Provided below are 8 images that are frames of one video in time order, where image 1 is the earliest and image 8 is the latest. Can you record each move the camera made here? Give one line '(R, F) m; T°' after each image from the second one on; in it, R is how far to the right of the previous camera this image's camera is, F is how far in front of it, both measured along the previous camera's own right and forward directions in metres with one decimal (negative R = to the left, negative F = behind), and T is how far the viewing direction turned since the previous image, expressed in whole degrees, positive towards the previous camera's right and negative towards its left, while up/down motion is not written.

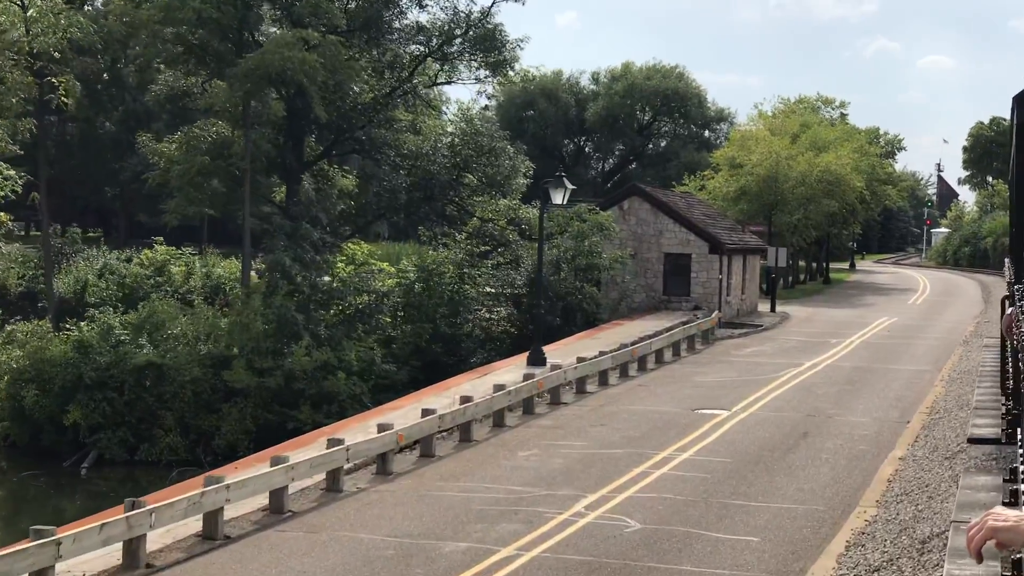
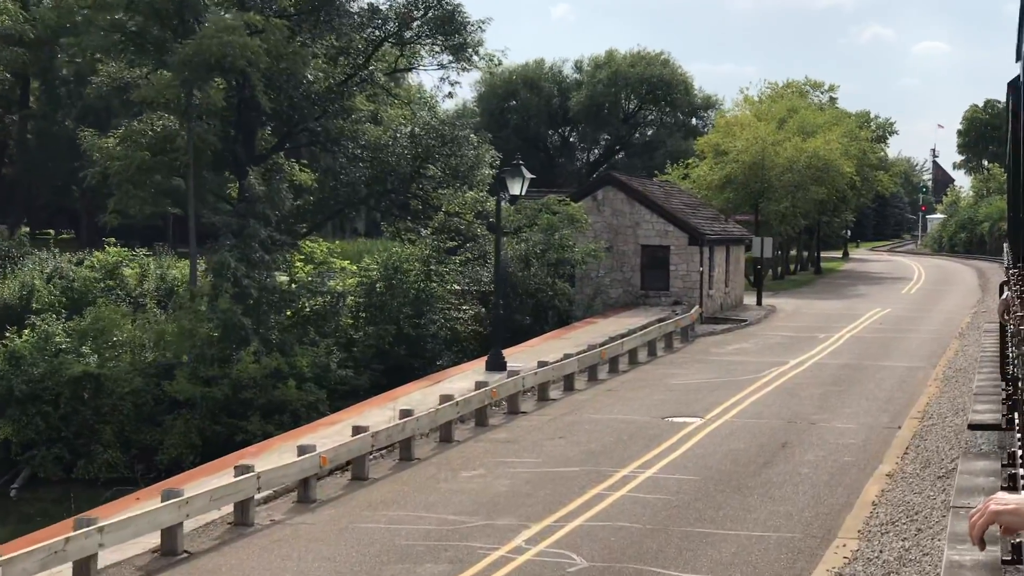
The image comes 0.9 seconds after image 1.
(+0.4, +1.6) m; 0°
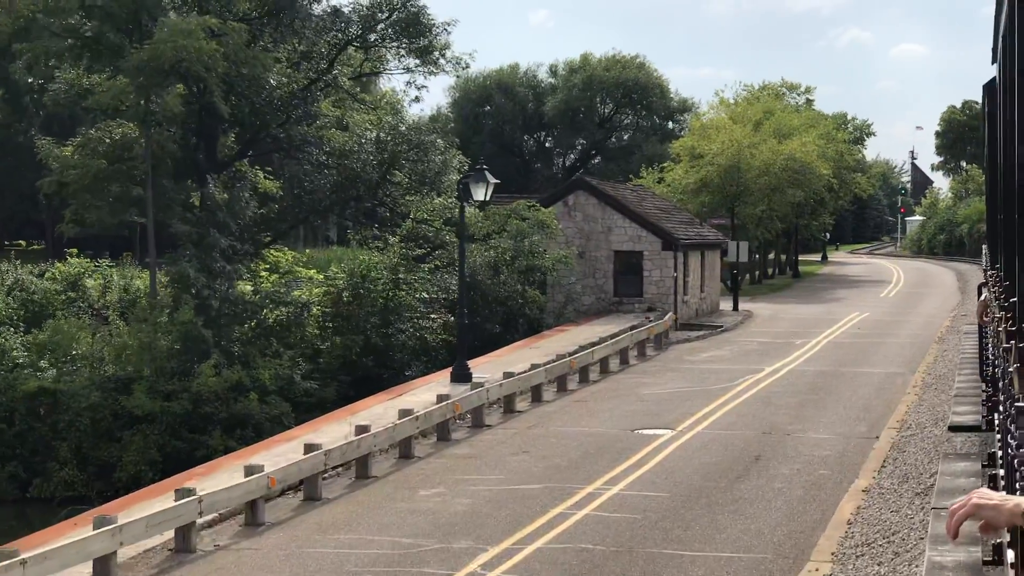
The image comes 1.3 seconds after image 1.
(+0.2, +0.6) m; +1°
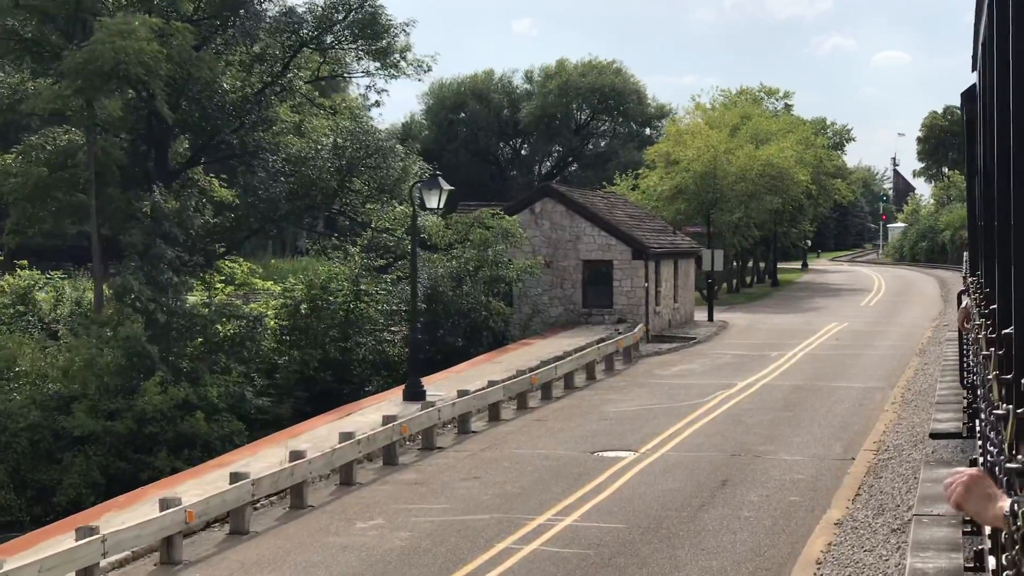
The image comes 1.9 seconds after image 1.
(+0.3, +1.0) m; 0°
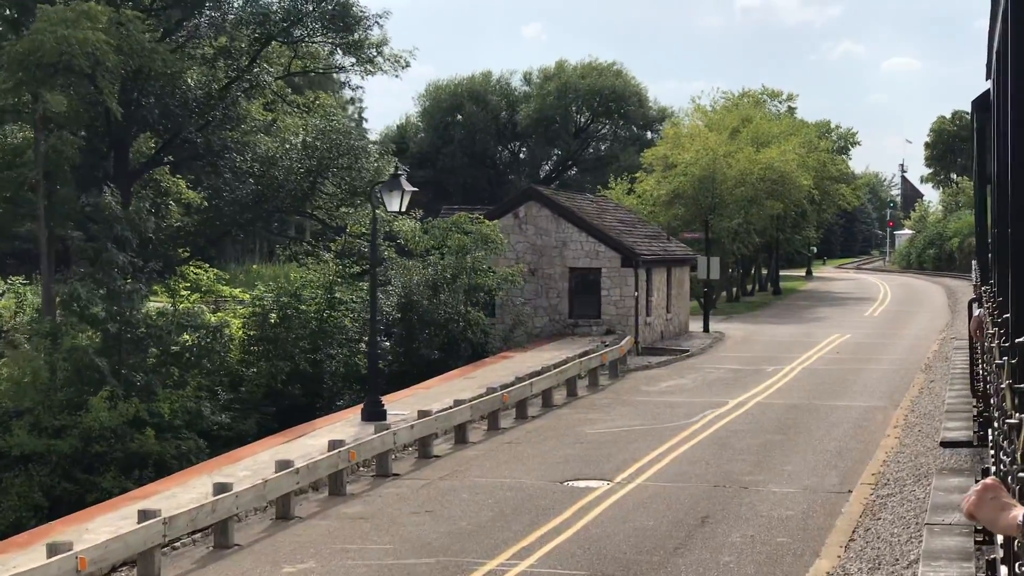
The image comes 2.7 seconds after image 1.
(+0.3, +1.5) m; 0°
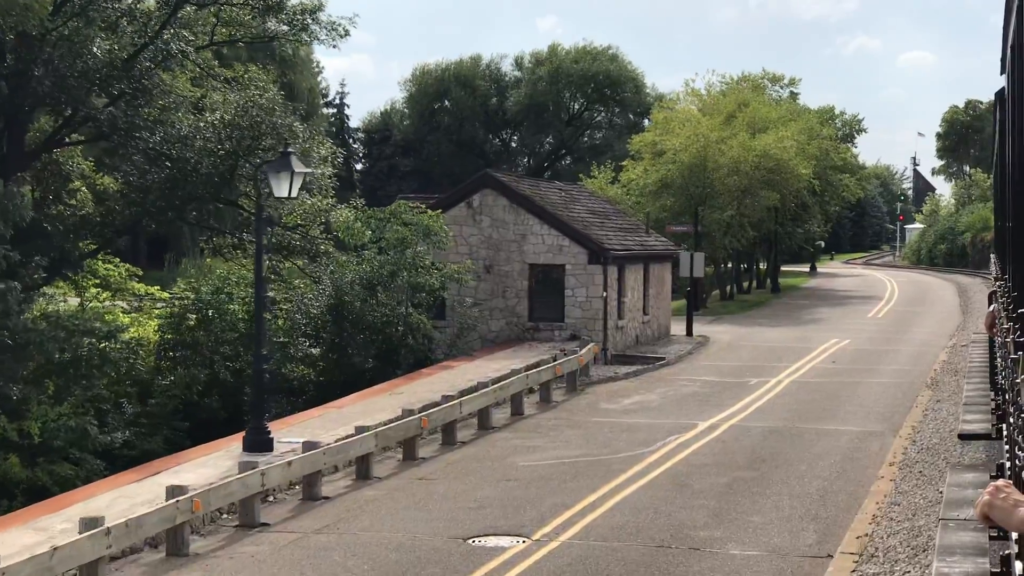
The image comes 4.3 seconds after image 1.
(+0.7, +2.9) m; 0°
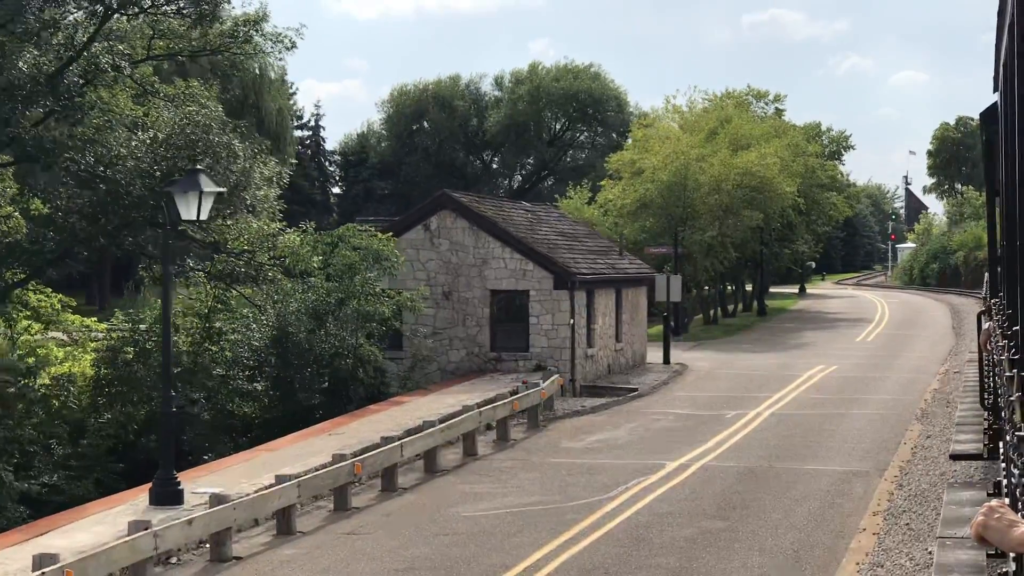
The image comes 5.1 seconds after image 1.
(+0.4, +1.4) m; 0°
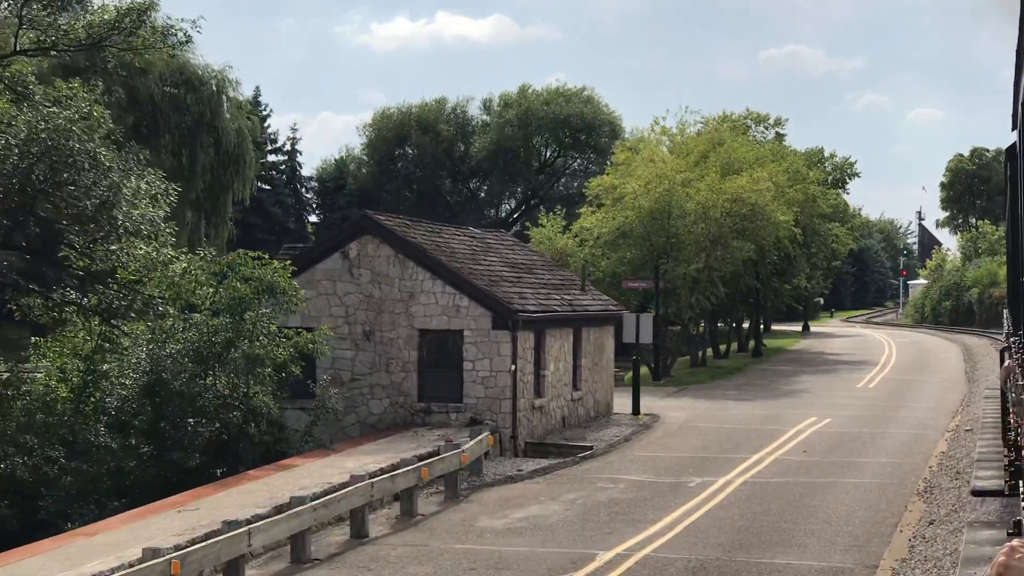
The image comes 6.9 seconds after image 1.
(+0.7, +3.1) m; 0°
